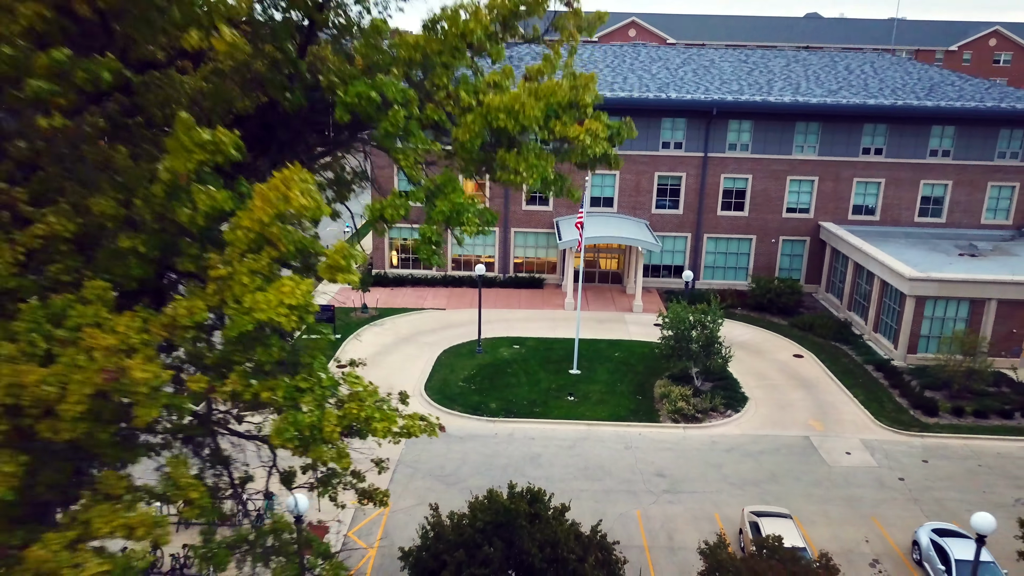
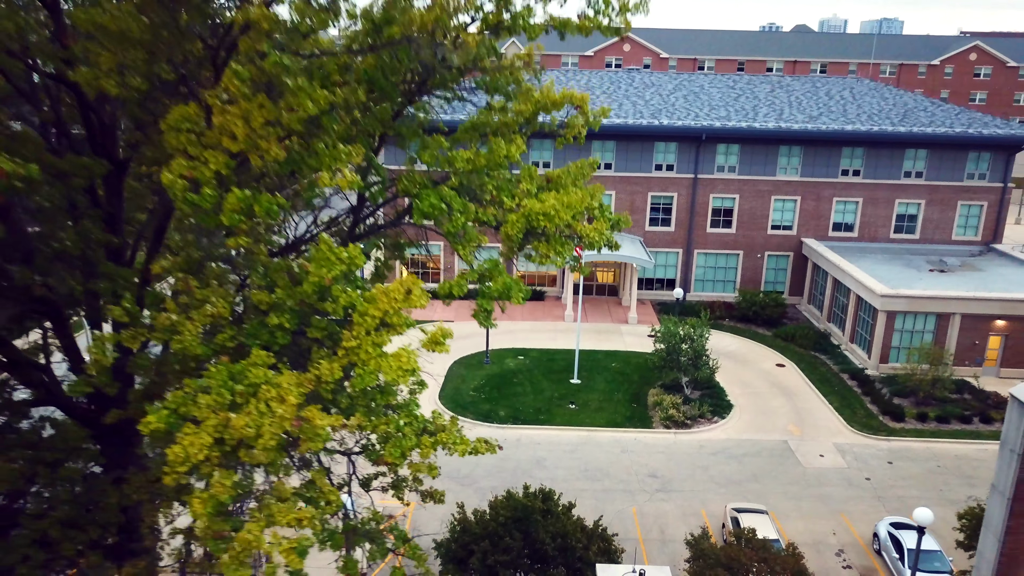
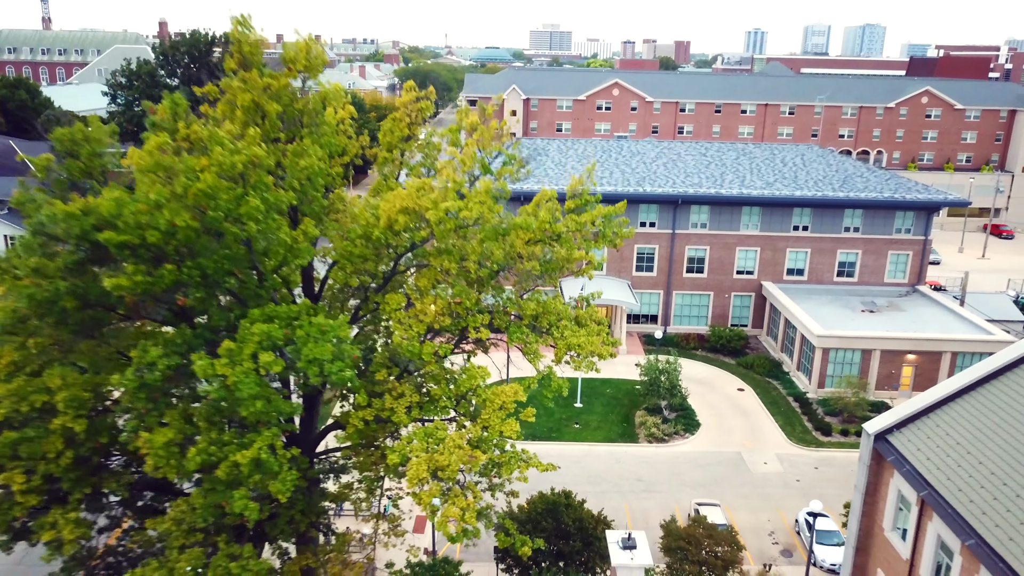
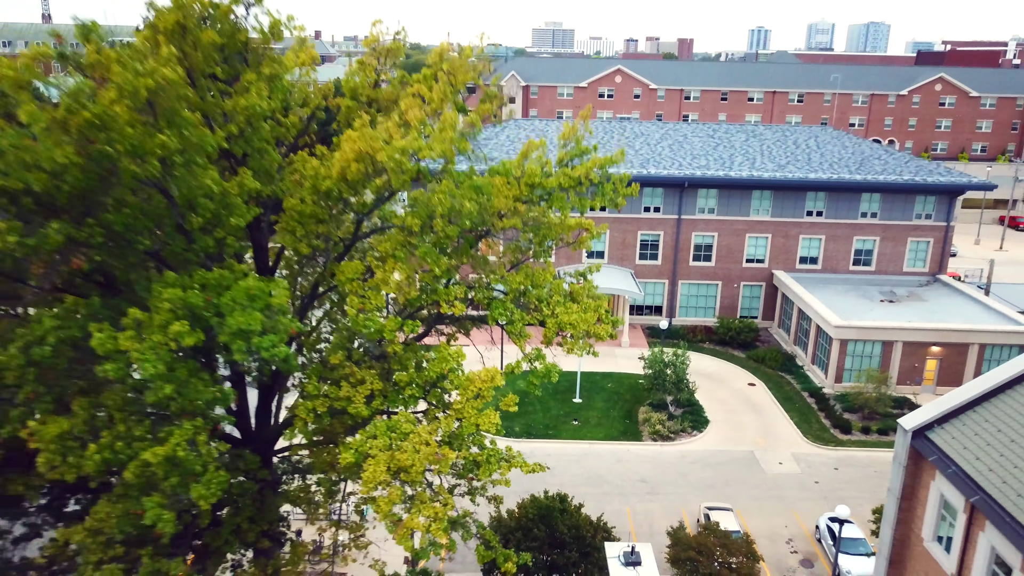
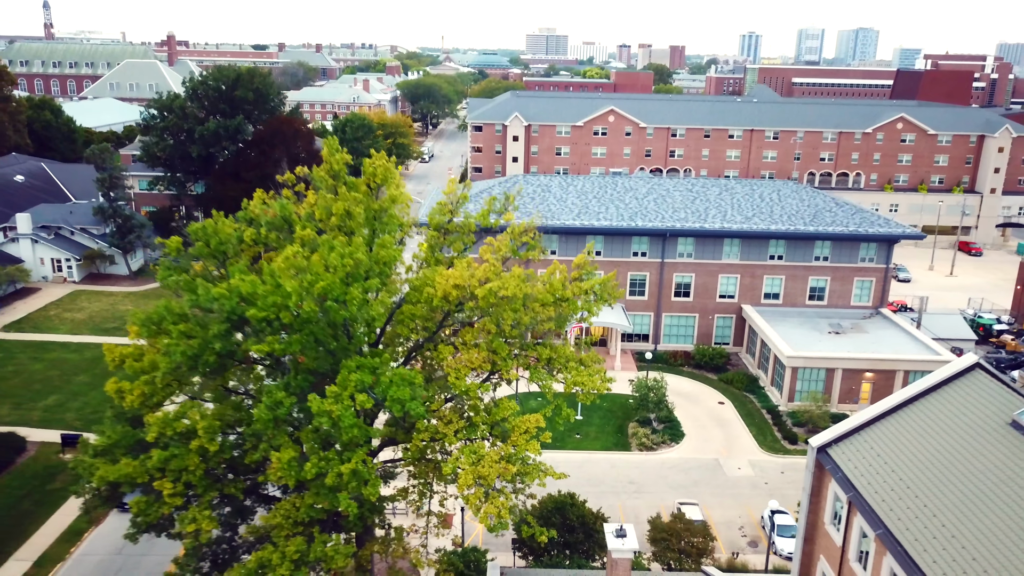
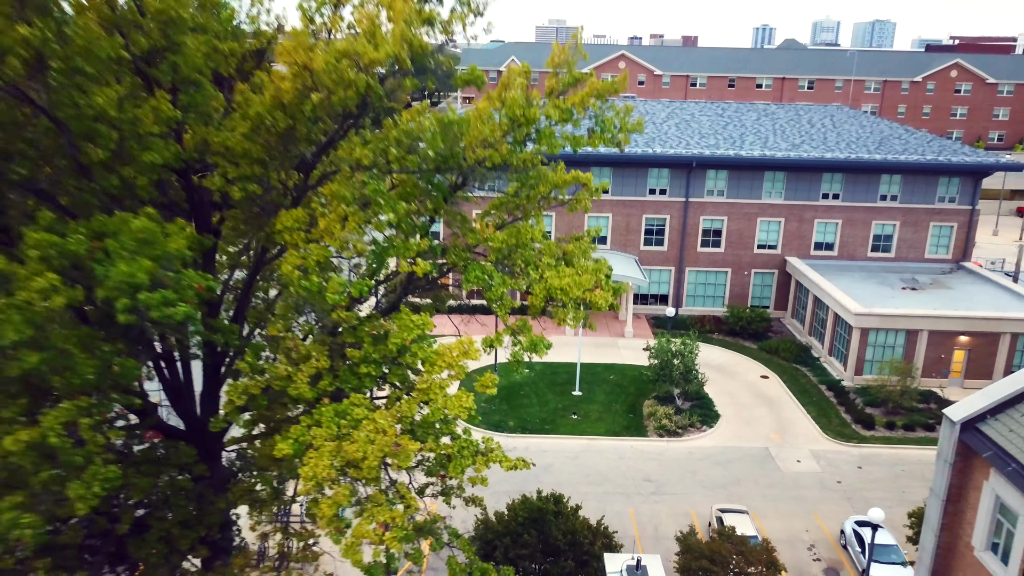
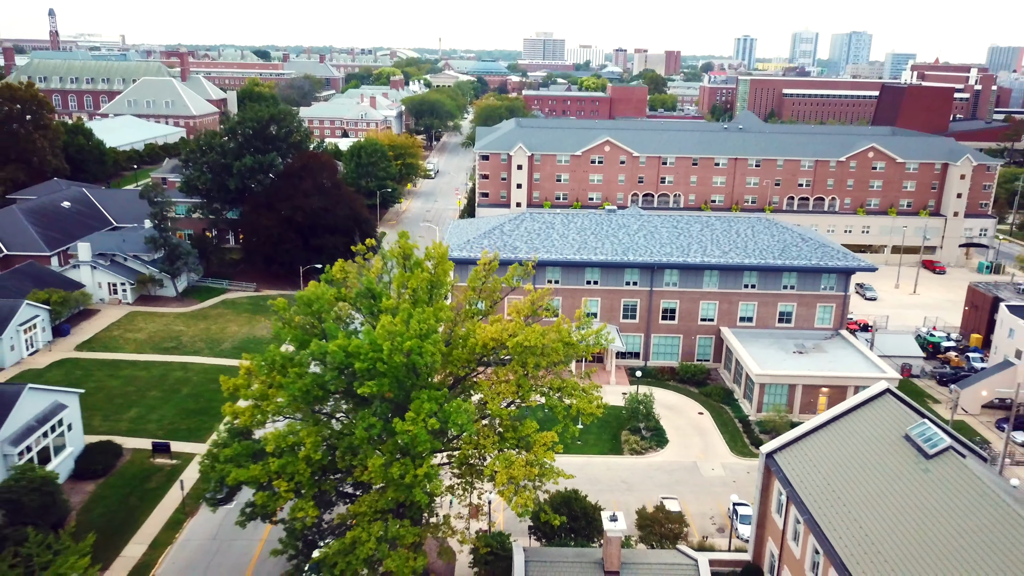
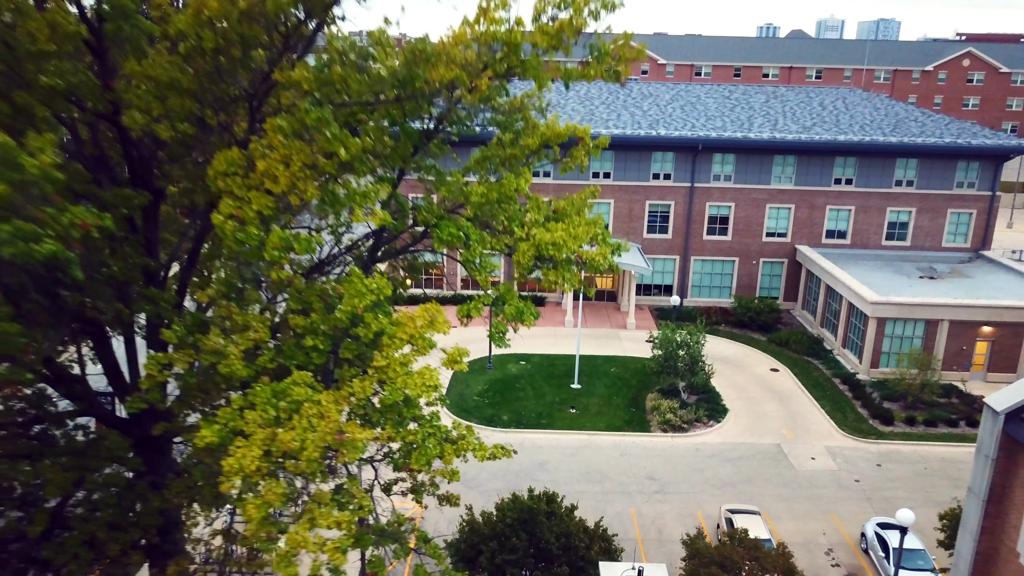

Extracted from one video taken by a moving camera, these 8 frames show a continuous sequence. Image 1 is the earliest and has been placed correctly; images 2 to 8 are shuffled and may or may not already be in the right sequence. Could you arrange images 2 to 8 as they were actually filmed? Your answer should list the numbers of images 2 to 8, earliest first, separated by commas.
2, 8, 6, 4, 3, 5, 7
